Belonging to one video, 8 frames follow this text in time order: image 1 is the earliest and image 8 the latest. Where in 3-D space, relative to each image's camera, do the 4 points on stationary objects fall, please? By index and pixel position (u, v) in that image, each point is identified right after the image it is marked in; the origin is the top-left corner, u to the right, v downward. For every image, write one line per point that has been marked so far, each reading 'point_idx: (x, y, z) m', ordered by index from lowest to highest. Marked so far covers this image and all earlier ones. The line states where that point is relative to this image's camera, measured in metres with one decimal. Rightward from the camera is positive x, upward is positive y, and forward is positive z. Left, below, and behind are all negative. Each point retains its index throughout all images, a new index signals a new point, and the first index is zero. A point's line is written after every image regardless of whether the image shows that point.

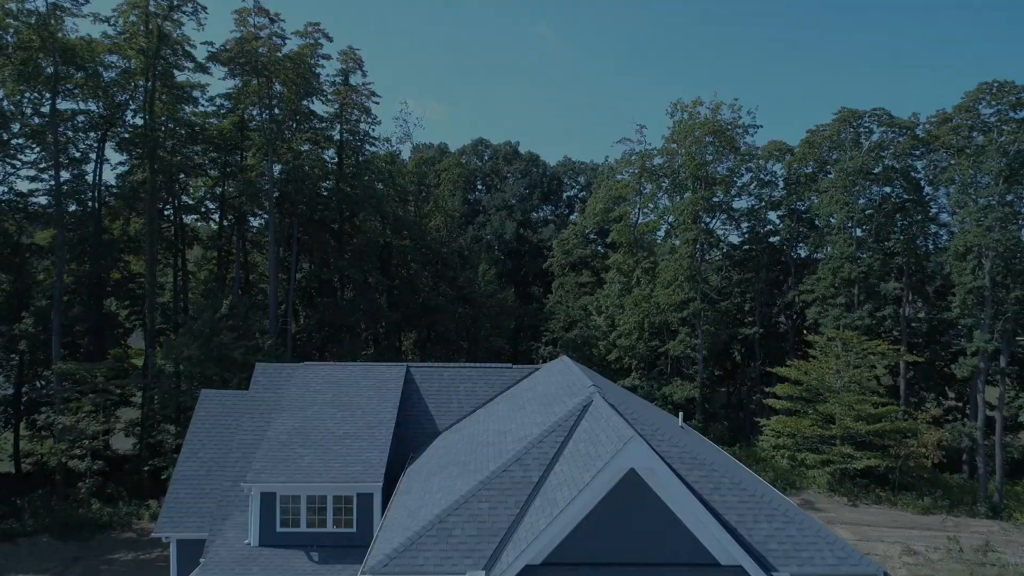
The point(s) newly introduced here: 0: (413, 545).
0: (-0.8, -2.0, +8.8) m
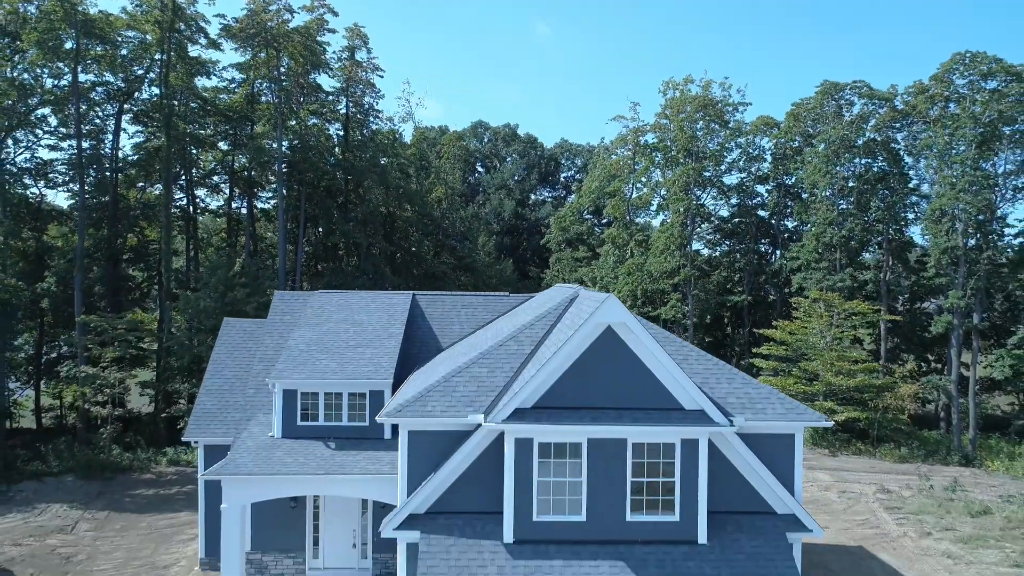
0: (-0.8, -1.0, +10.3) m
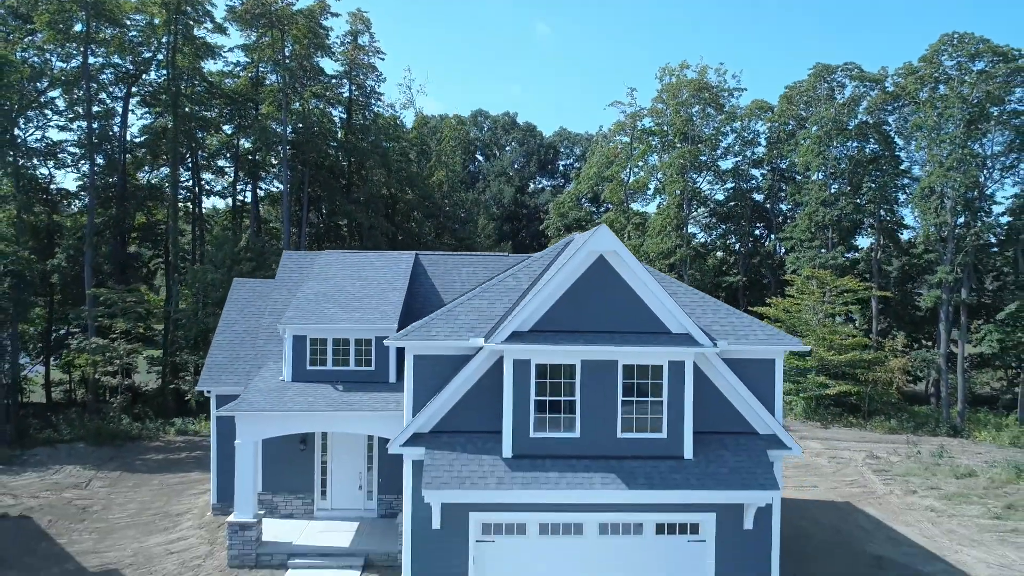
0: (-0.9, -0.4, +11.0) m
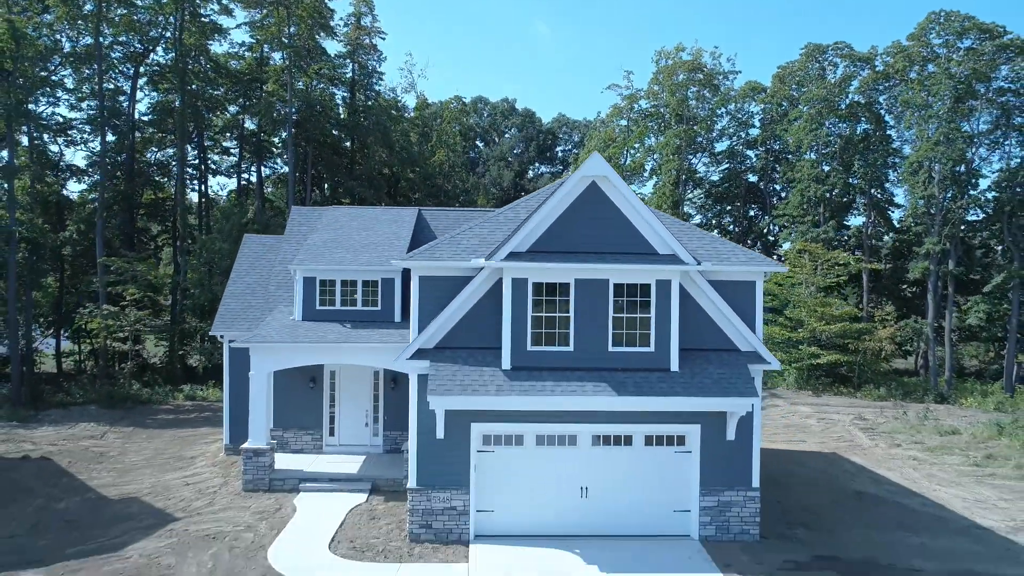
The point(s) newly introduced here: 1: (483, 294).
0: (-0.9, +0.4, +11.8) m
1: (-0.3, -0.1, +11.6) m
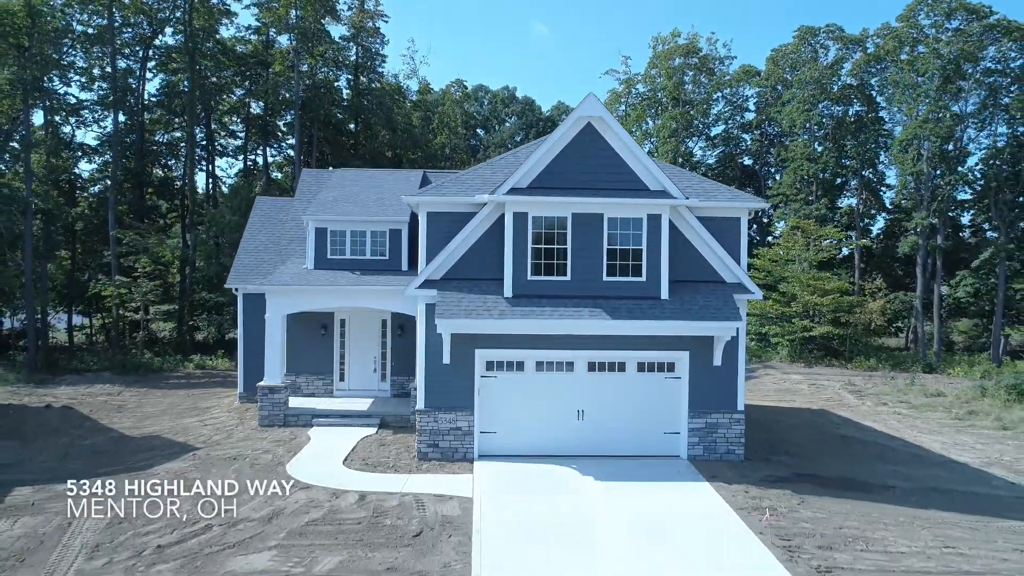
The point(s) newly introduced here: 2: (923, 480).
0: (-0.9, +1.2, +12.6) m
1: (-0.3, +0.7, +12.4) m
2: (+5.0, -2.3, +13.2) m
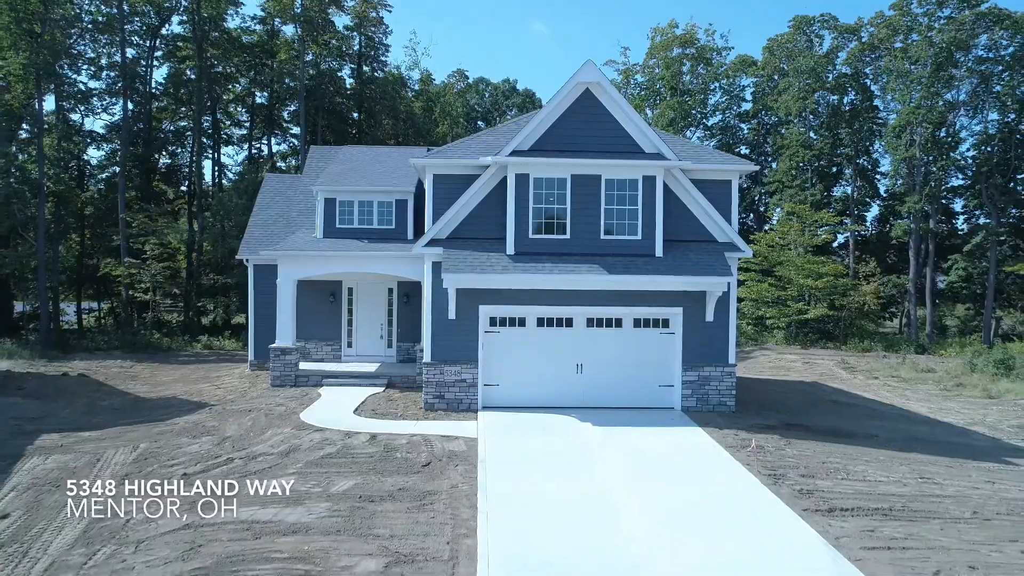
0: (-0.8, +1.7, +13.2) m
1: (-0.3, +1.2, +13.1) m
2: (+5.0, -1.8, +13.8) m
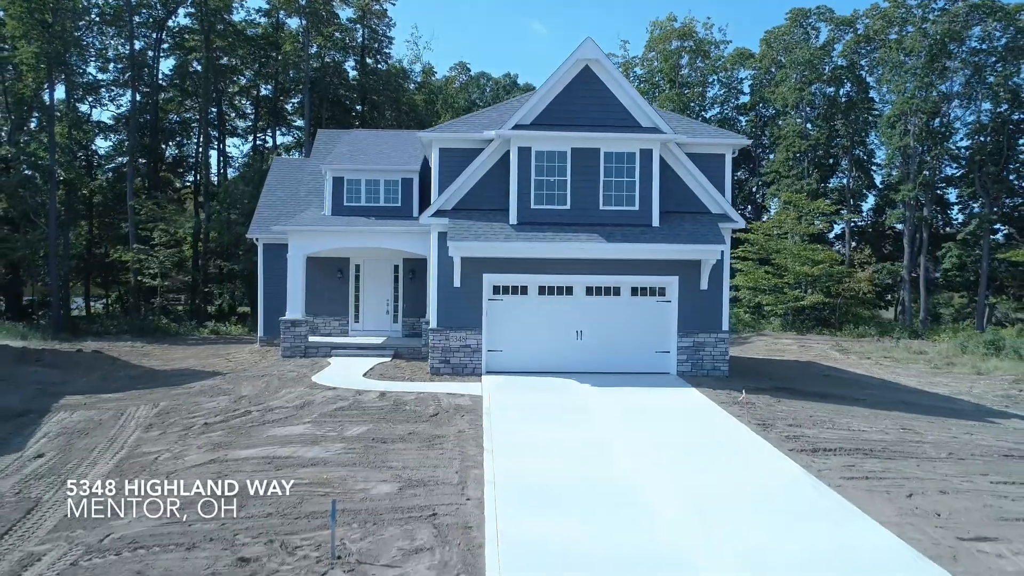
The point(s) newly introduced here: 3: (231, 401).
0: (-0.8, +2.0, +13.8) m
1: (-0.3, +1.5, +13.6) m
2: (+5.0, -1.4, +14.4) m
3: (-3.1, -1.2, +11.8) m
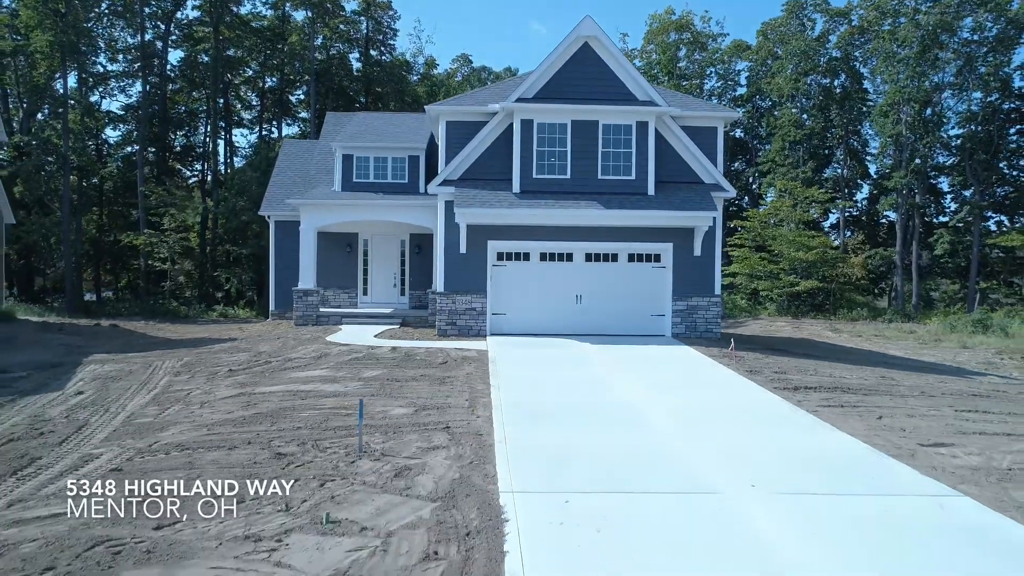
0: (-0.8, +2.5, +14.5) m
1: (-0.2, +2.0, +14.4) m
2: (+5.1, -1.0, +15.1) m
3: (-3.0, -0.8, +12.6) m
